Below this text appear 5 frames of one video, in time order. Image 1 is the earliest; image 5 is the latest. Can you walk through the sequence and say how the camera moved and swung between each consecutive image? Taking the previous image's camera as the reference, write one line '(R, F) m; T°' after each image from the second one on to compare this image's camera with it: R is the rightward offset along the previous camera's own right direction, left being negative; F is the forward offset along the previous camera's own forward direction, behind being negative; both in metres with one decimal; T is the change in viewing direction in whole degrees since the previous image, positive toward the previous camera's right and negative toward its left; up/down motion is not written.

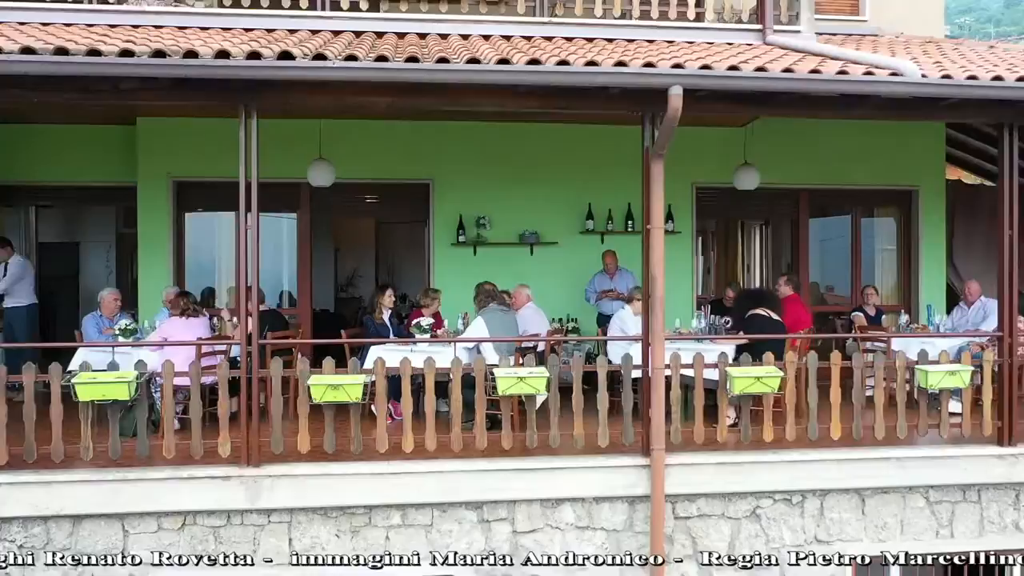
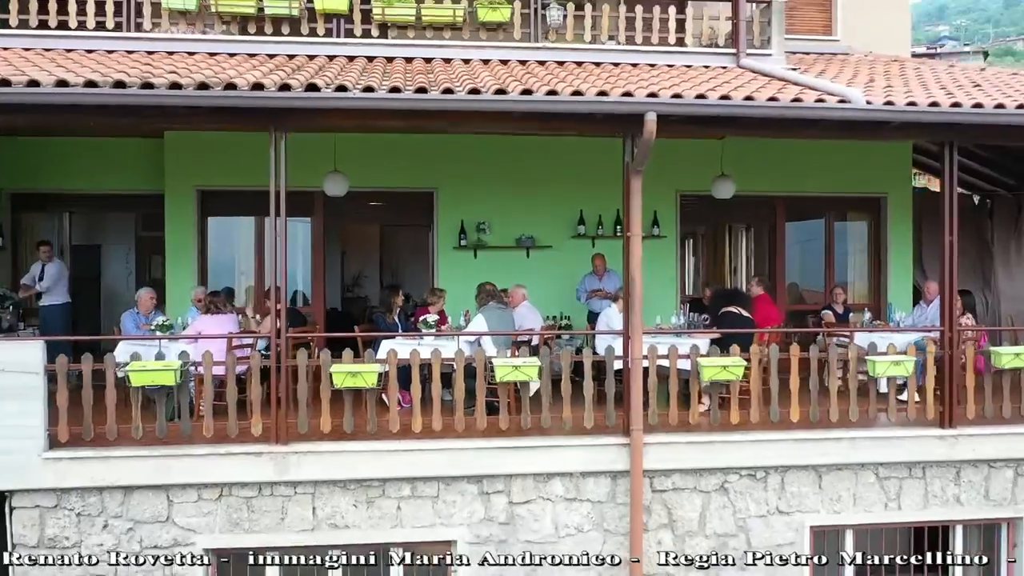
(0.0, -0.7) m; 0°
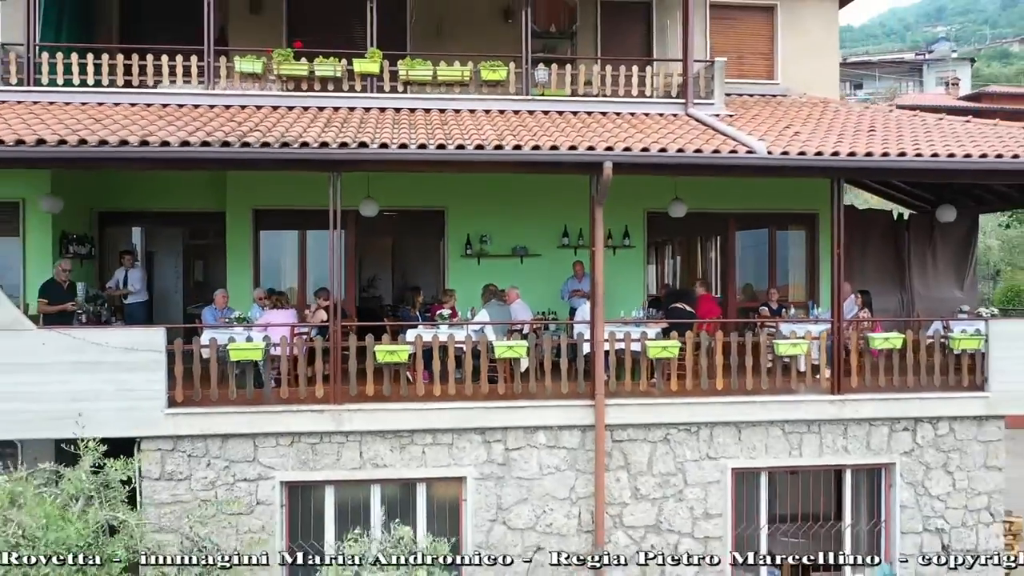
(0.0, -2.1) m; 0°
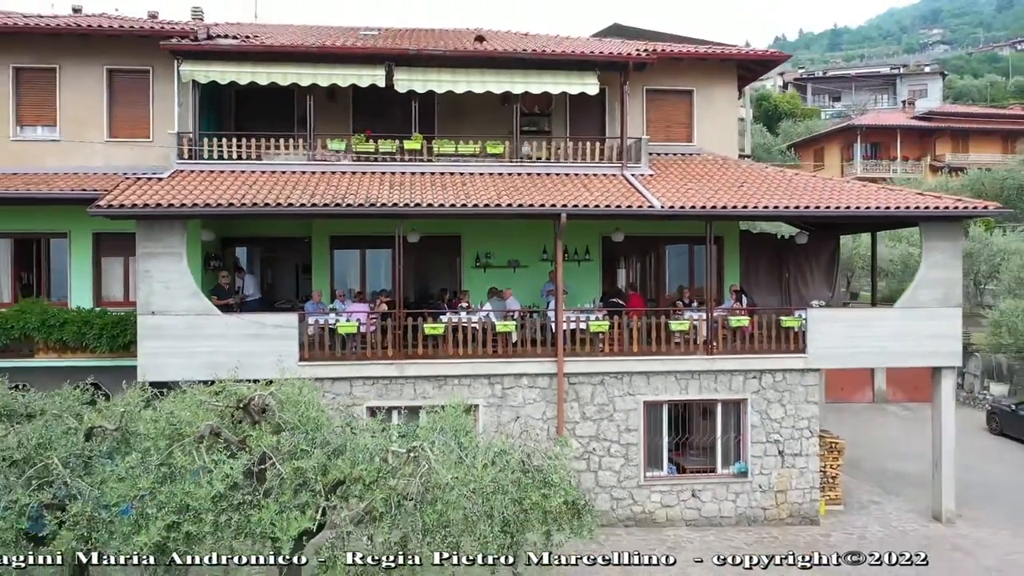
(+0.1, -5.2) m; 0°
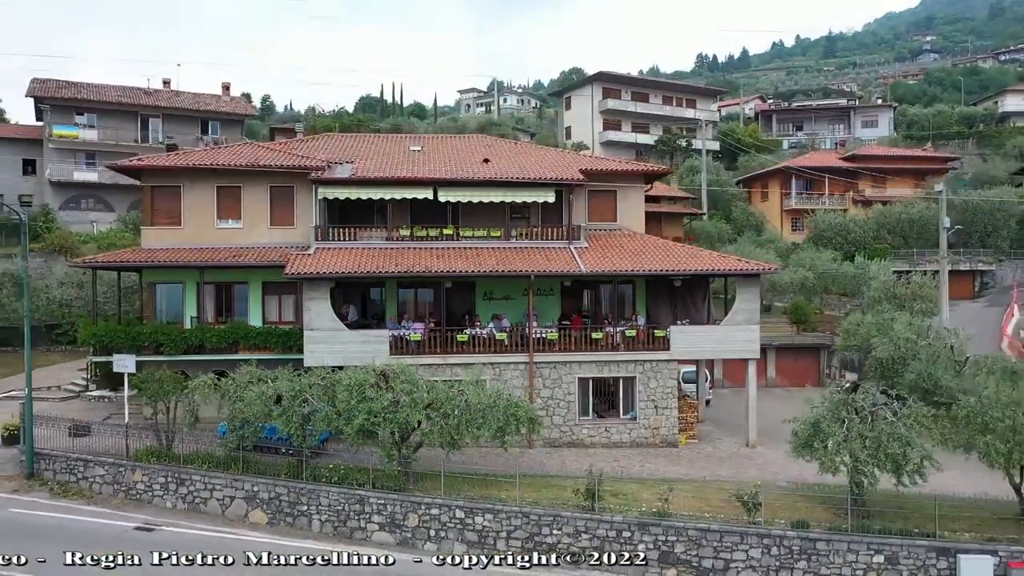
(+0.2, -11.1) m; 0°
